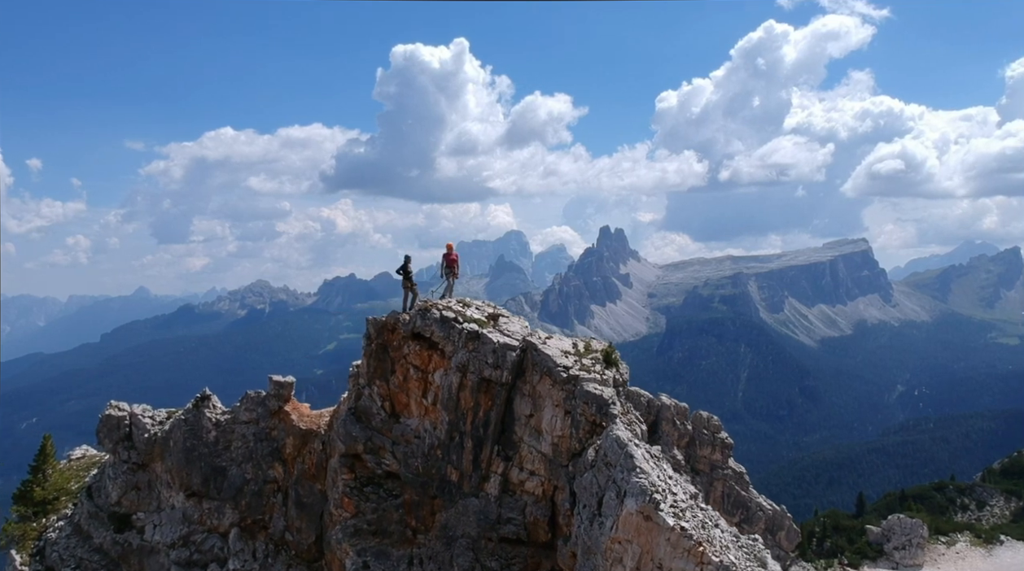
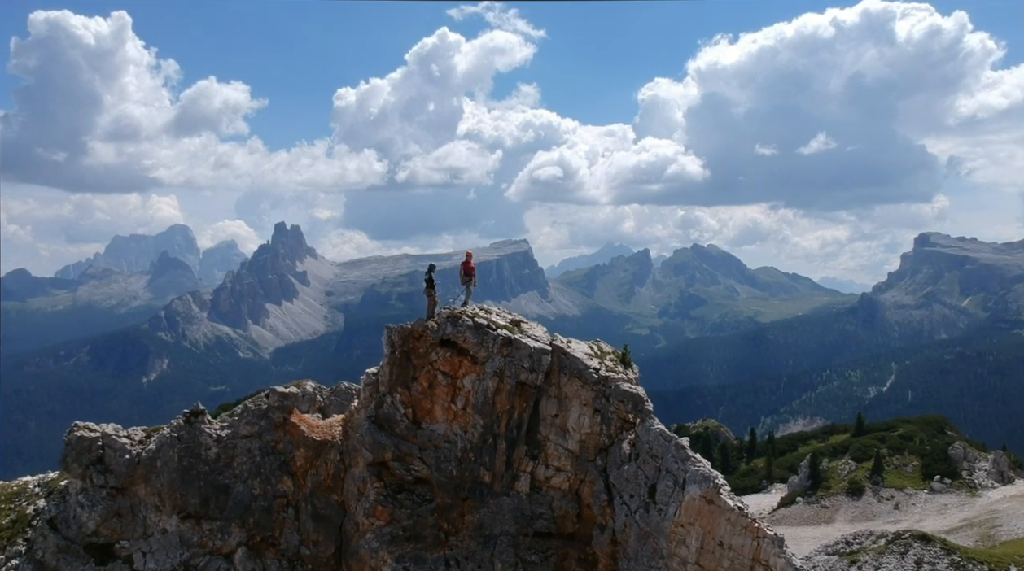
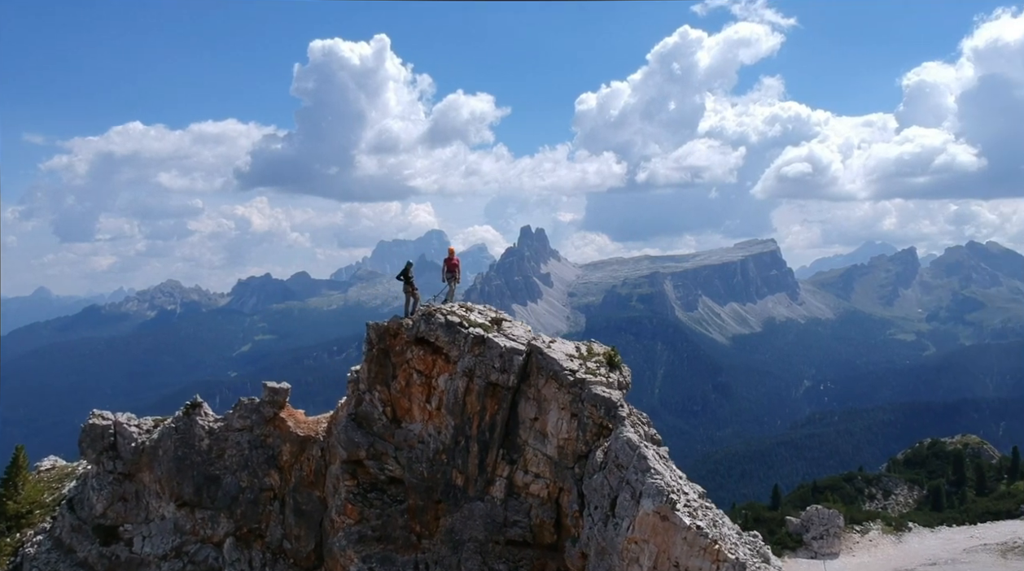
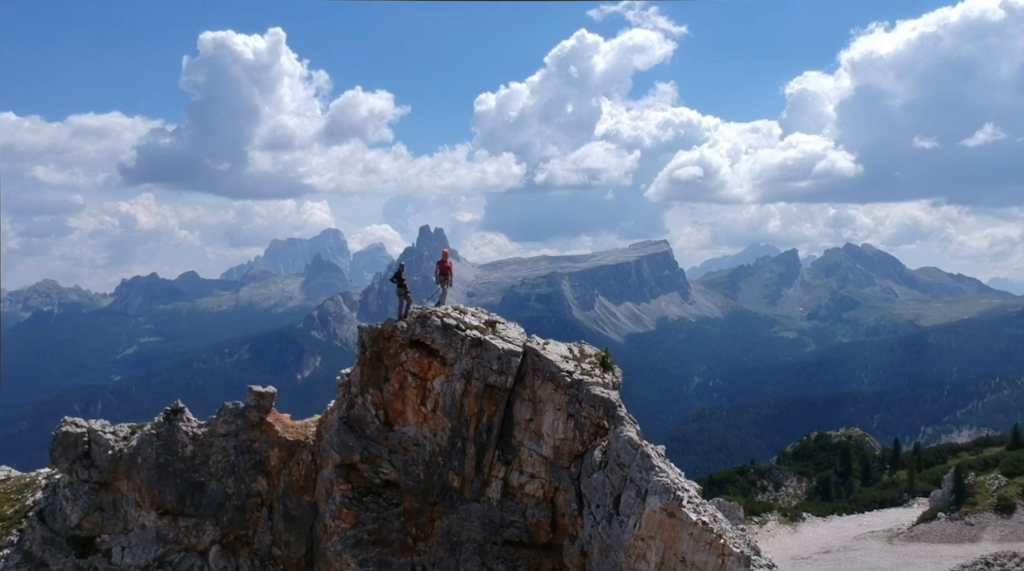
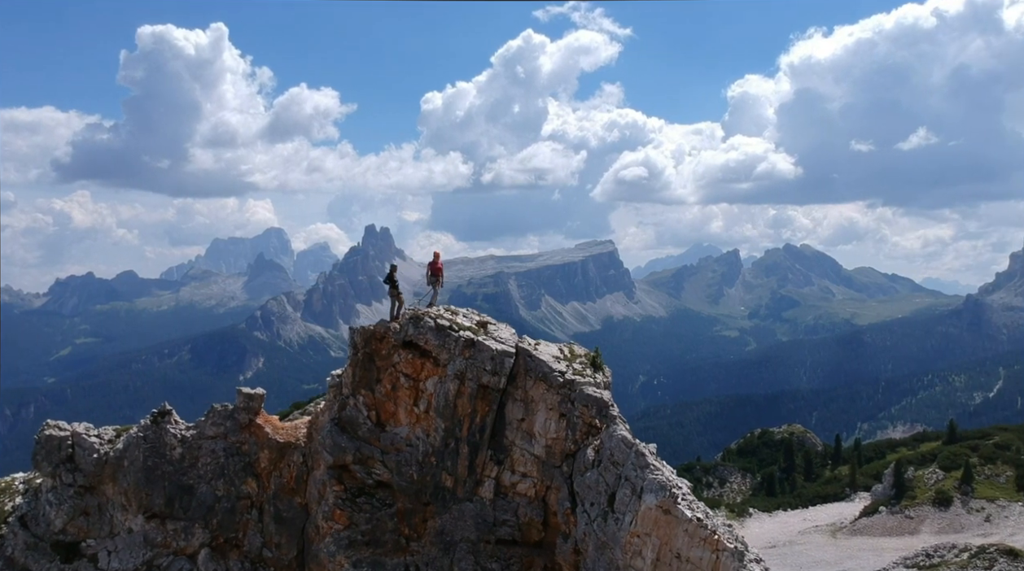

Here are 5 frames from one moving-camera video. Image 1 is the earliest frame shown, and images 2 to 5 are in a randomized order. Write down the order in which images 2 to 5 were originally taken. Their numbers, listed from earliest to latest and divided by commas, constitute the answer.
3, 4, 5, 2
